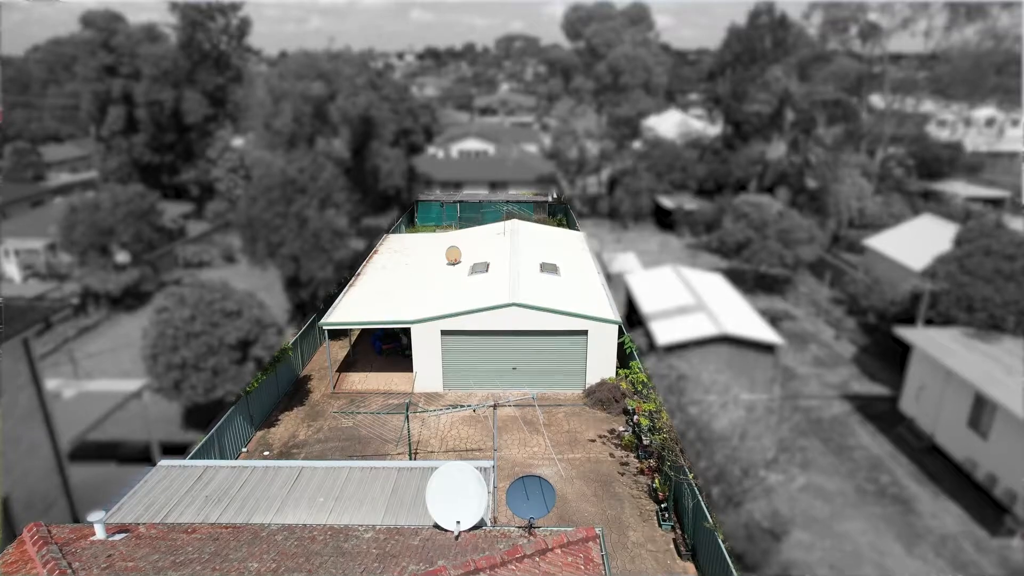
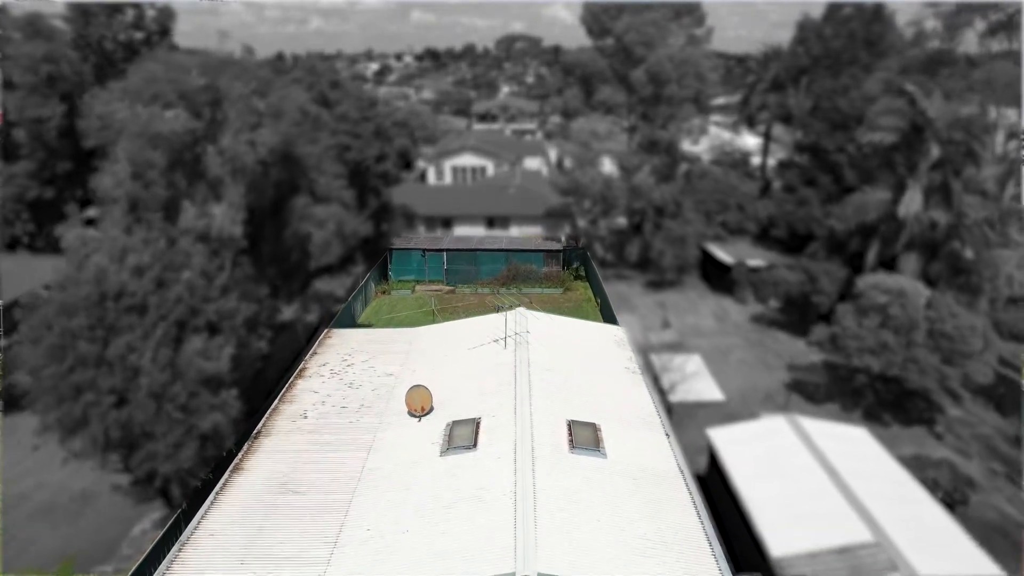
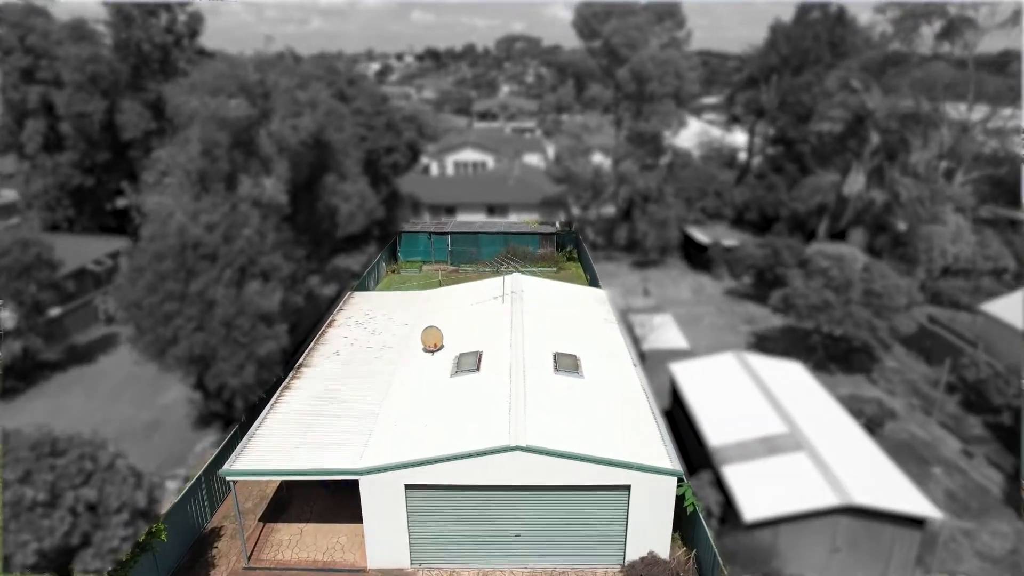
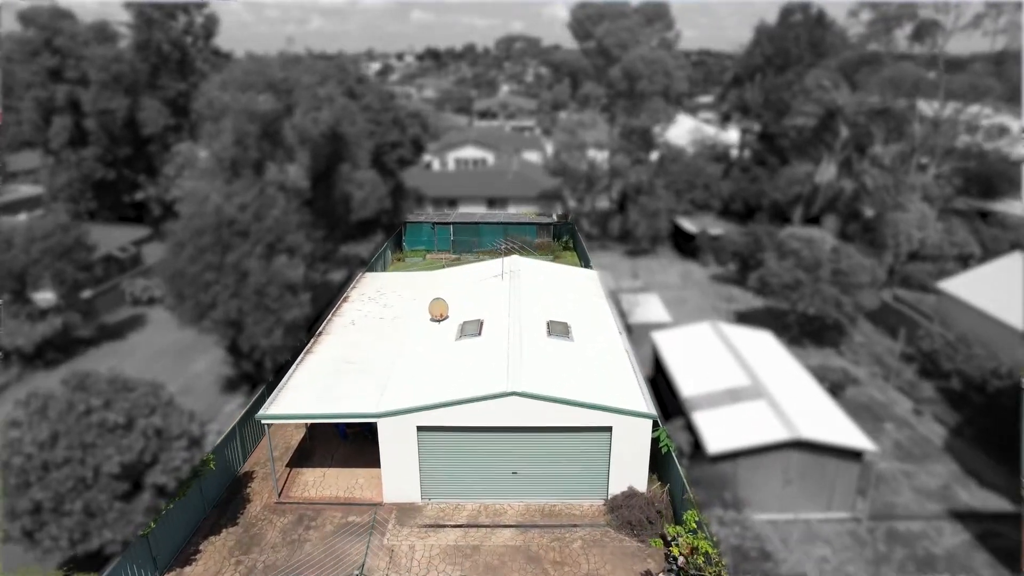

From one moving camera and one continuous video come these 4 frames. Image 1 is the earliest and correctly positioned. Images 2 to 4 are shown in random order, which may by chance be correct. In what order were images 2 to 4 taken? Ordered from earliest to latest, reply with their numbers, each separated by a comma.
4, 3, 2
